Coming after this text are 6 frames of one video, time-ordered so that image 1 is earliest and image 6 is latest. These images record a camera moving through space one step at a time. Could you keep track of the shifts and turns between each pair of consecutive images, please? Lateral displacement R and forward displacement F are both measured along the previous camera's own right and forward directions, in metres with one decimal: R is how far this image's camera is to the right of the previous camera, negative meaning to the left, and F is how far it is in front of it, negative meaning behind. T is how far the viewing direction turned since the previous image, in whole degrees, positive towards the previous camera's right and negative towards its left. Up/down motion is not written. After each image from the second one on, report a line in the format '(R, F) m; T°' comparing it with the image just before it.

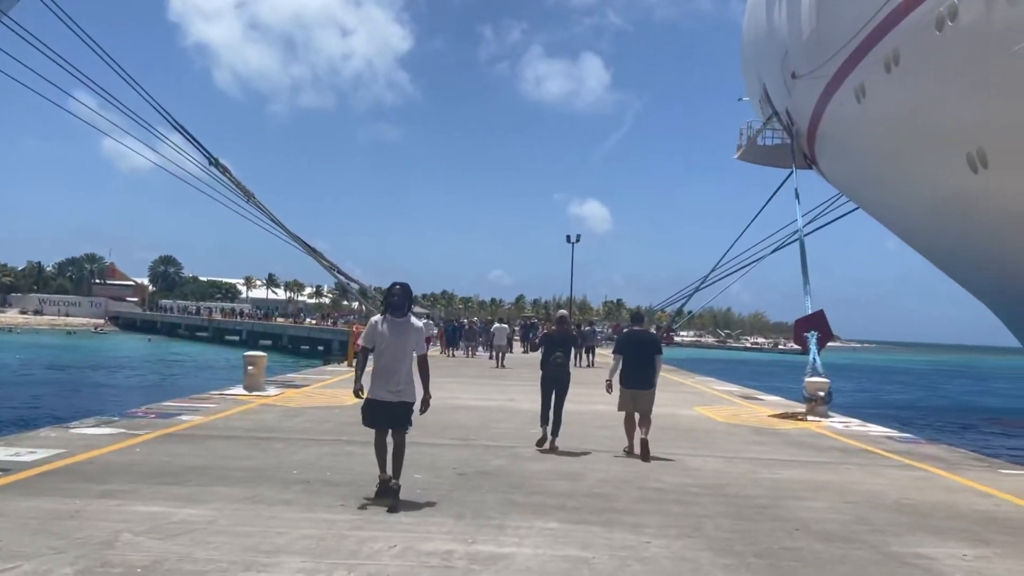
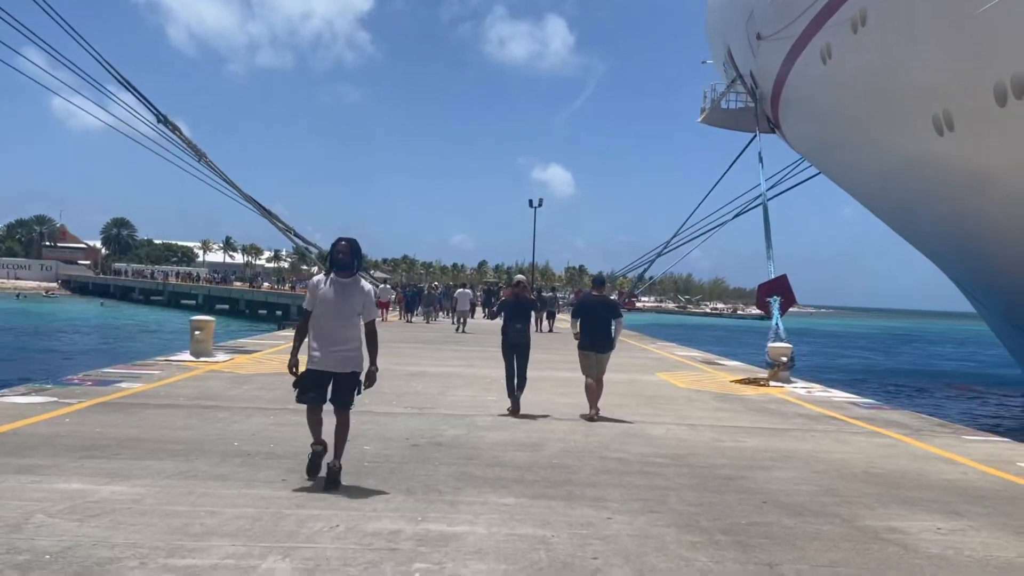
(0.0, +0.4) m; +3°
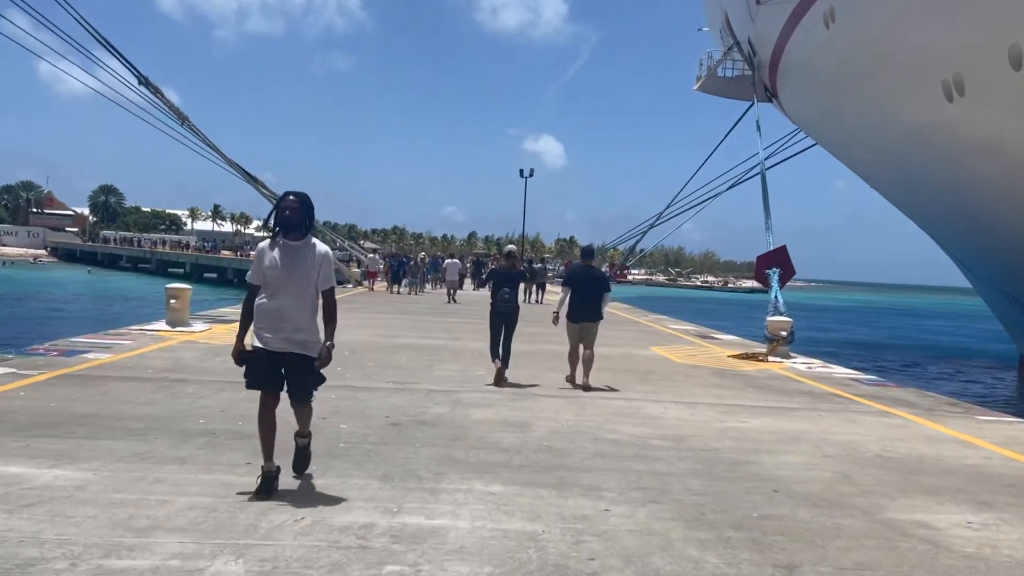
(0.0, +0.5) m; +1°
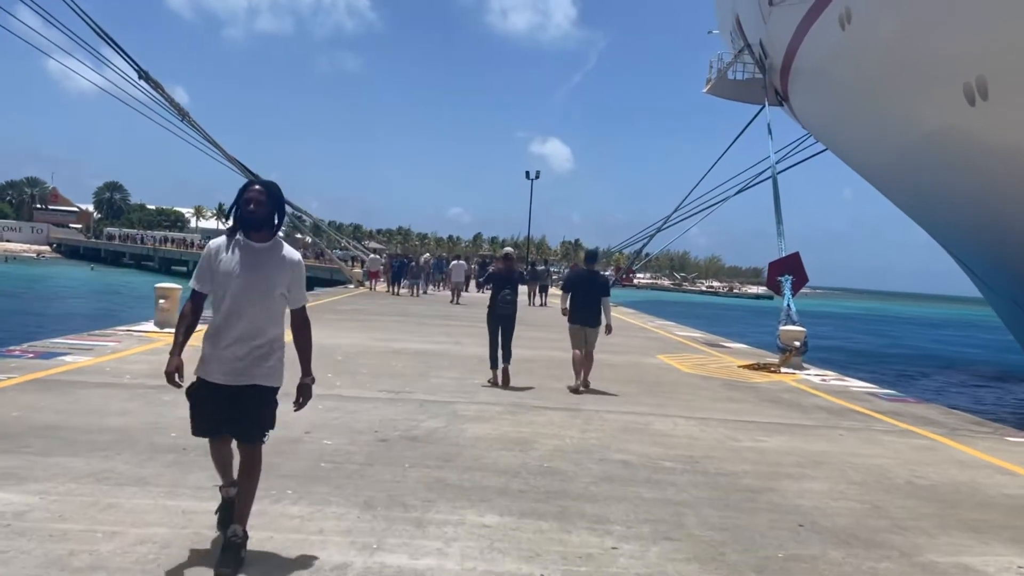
(0.0, +0.5) m; 0°
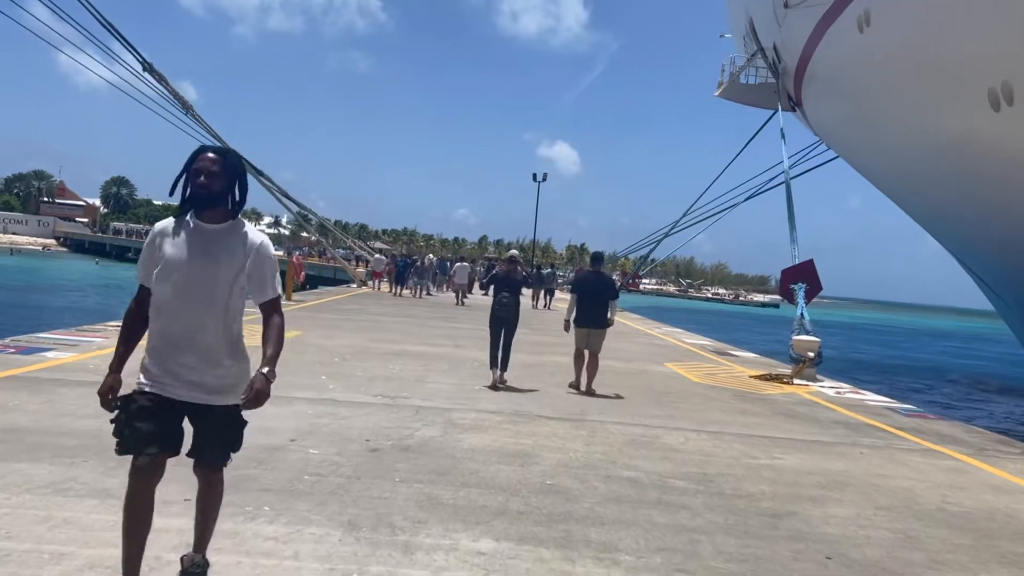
(0.0, +0.4) m; 0°
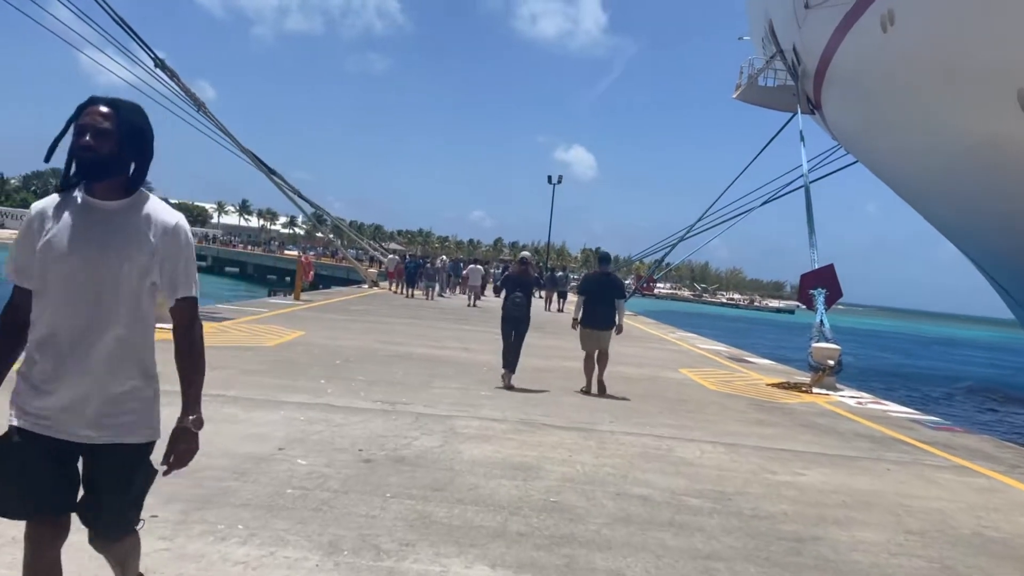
(+0.1, +0.3) m; -1°
